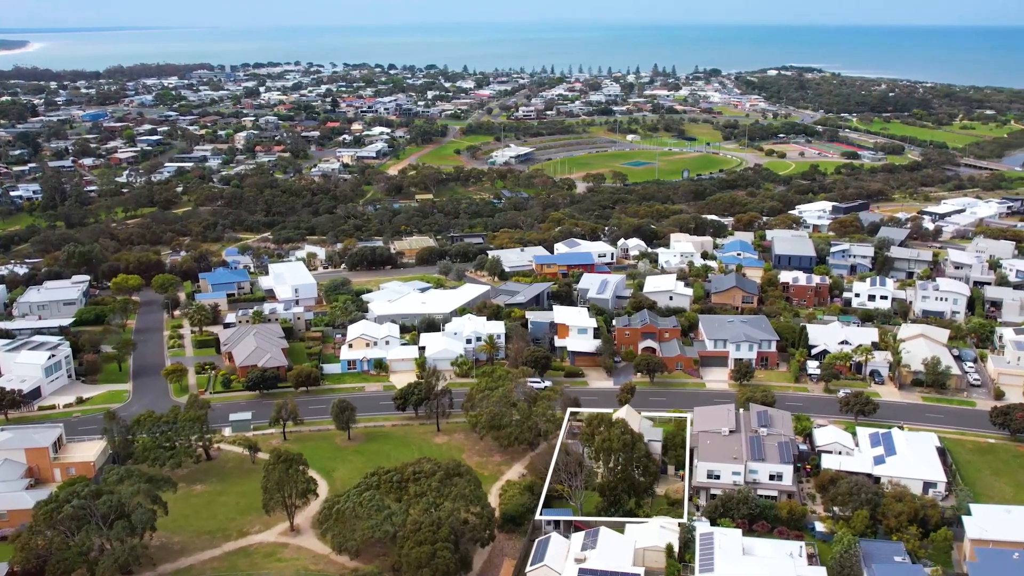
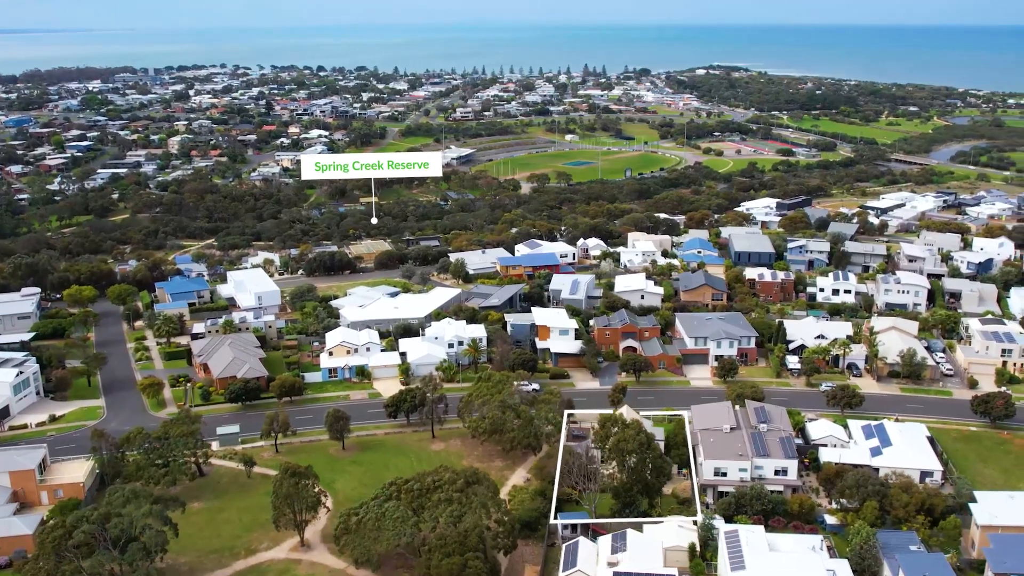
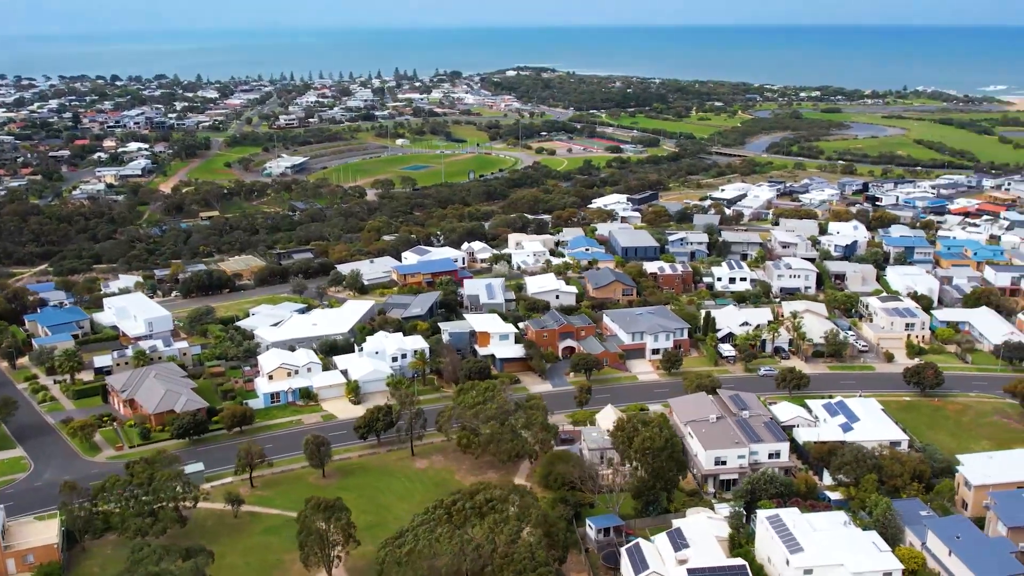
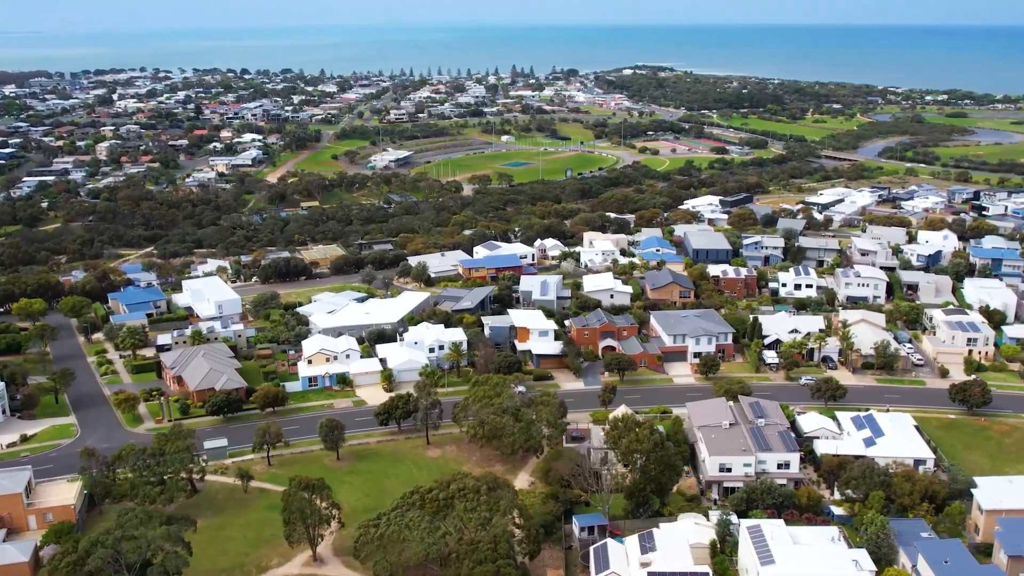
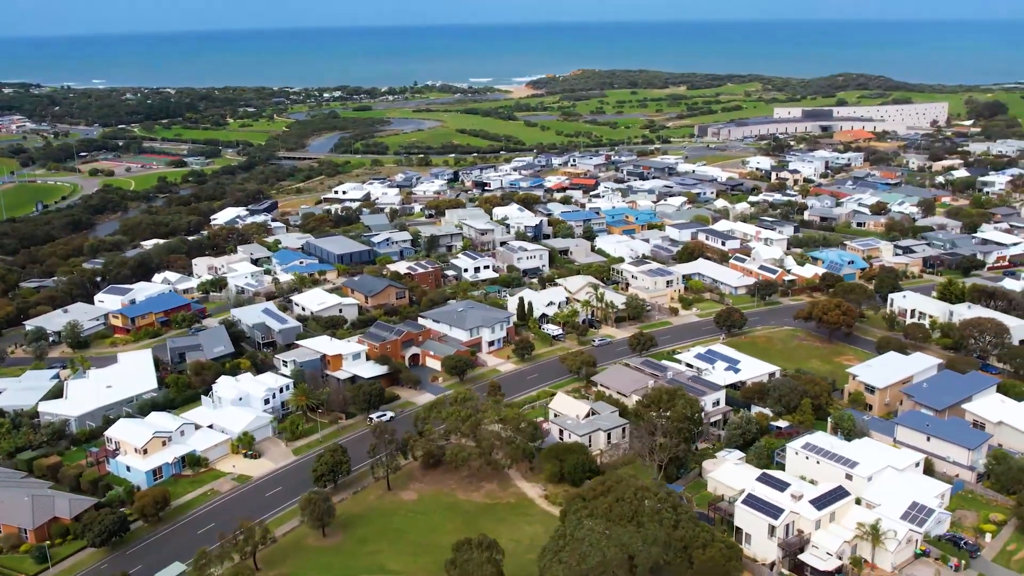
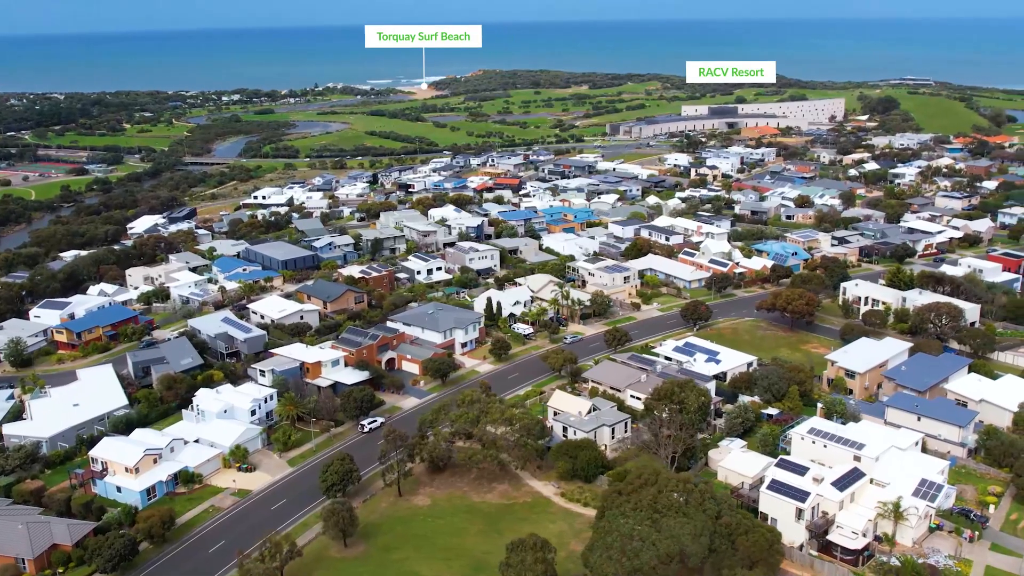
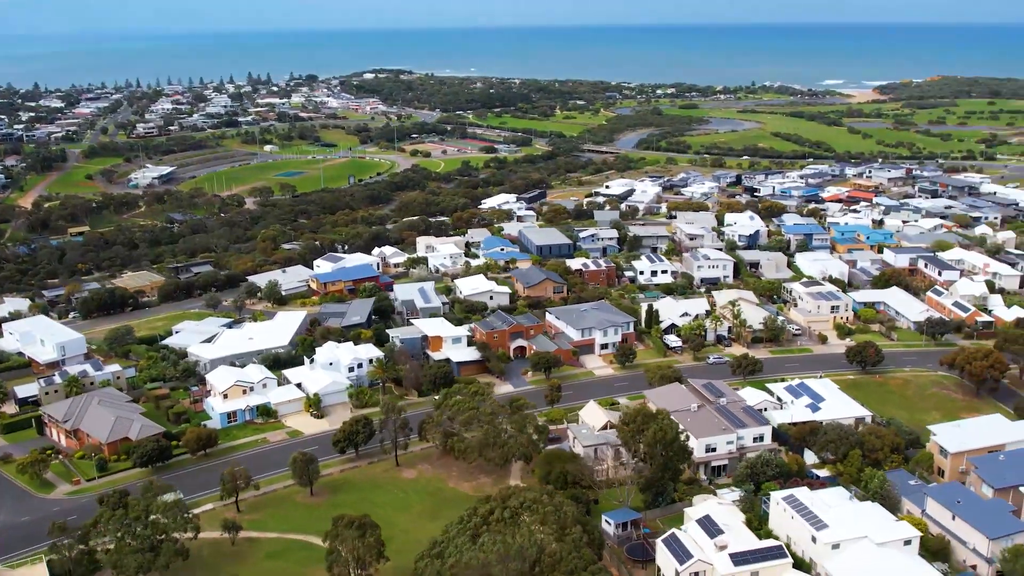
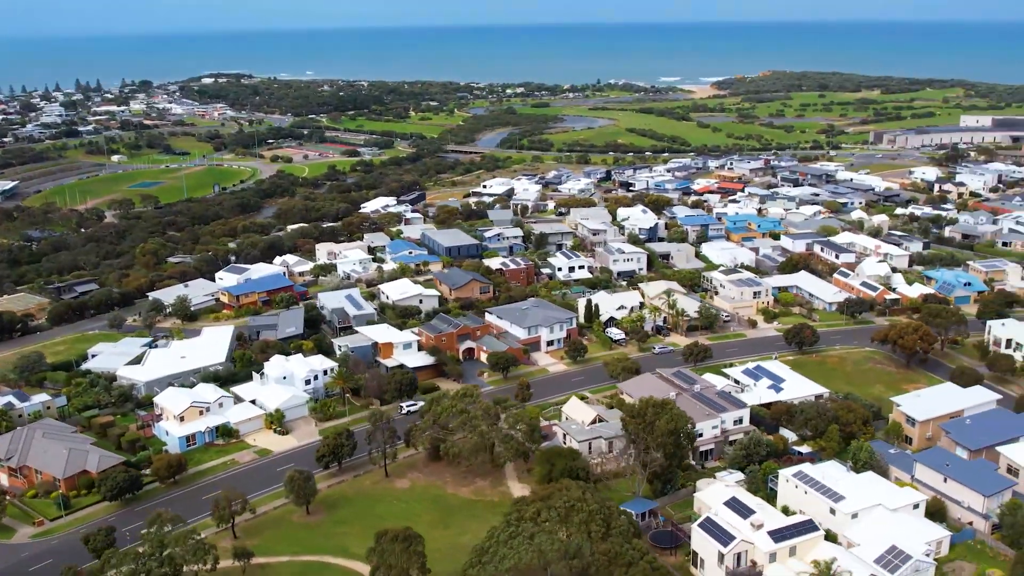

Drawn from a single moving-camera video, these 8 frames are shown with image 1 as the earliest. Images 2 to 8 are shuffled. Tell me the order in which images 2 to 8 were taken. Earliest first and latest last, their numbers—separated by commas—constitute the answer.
2, 4, 3, 7, 8, 5, 6
